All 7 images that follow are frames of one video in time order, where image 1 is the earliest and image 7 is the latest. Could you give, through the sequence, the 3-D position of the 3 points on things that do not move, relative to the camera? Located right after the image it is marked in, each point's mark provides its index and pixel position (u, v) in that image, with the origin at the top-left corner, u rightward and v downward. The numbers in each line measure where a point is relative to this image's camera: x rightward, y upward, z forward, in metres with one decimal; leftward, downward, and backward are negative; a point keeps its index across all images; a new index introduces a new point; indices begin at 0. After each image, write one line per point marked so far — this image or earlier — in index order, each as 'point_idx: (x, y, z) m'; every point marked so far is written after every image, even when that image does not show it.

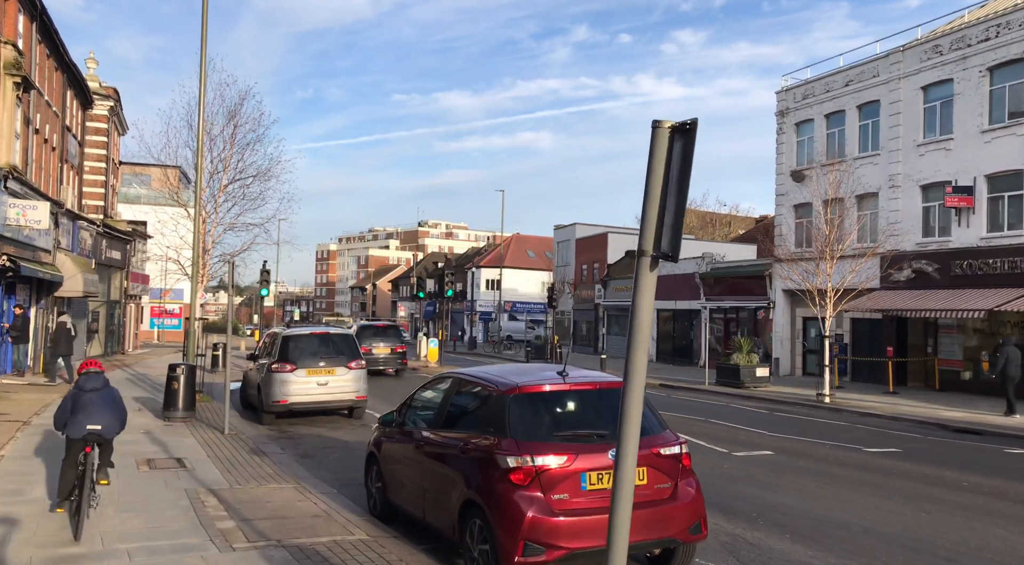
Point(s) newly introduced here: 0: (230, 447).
0: (-3.9, -2.3, +11.1) m
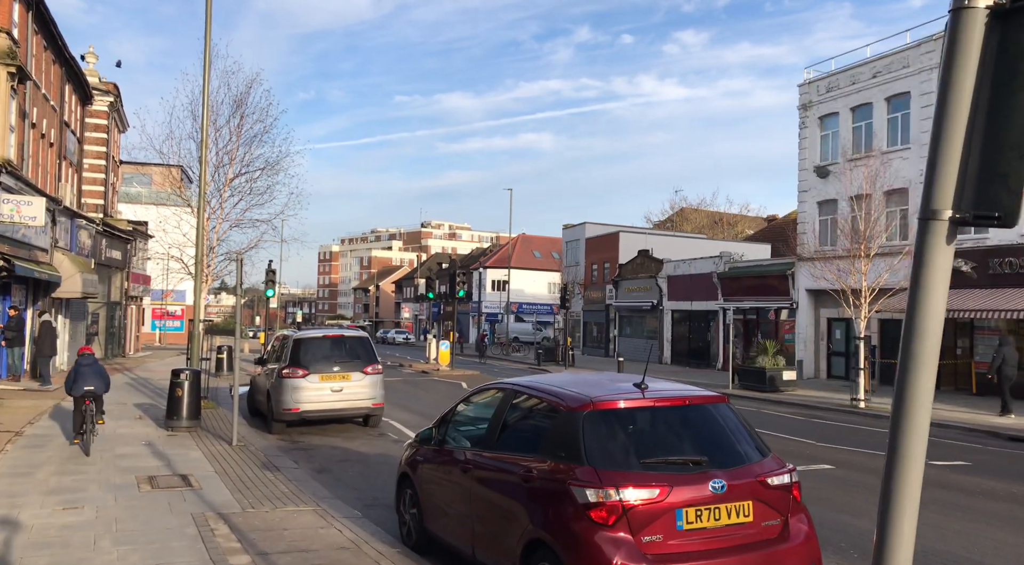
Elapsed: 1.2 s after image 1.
0: (-3.4, -2.3, +10.1) m
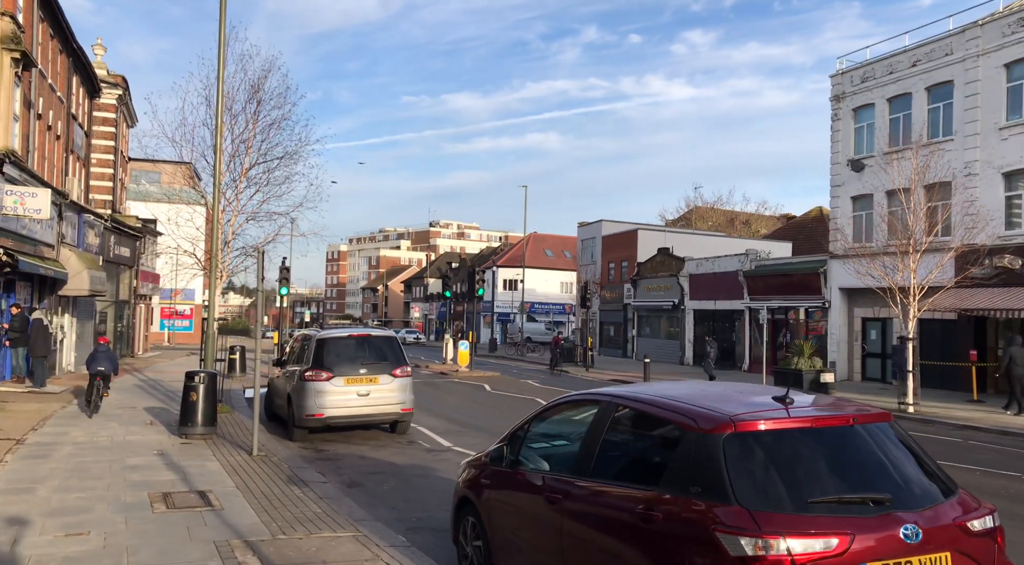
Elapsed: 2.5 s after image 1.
0: (-2.8, -2.2, +9.1) m
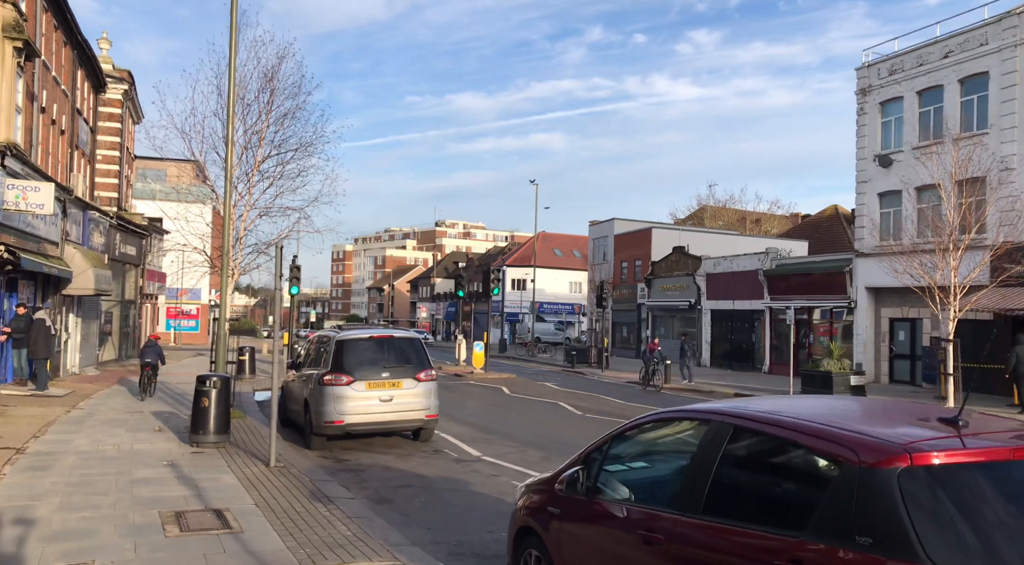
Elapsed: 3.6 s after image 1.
0: (-2.4, -2.2, +8.4) m
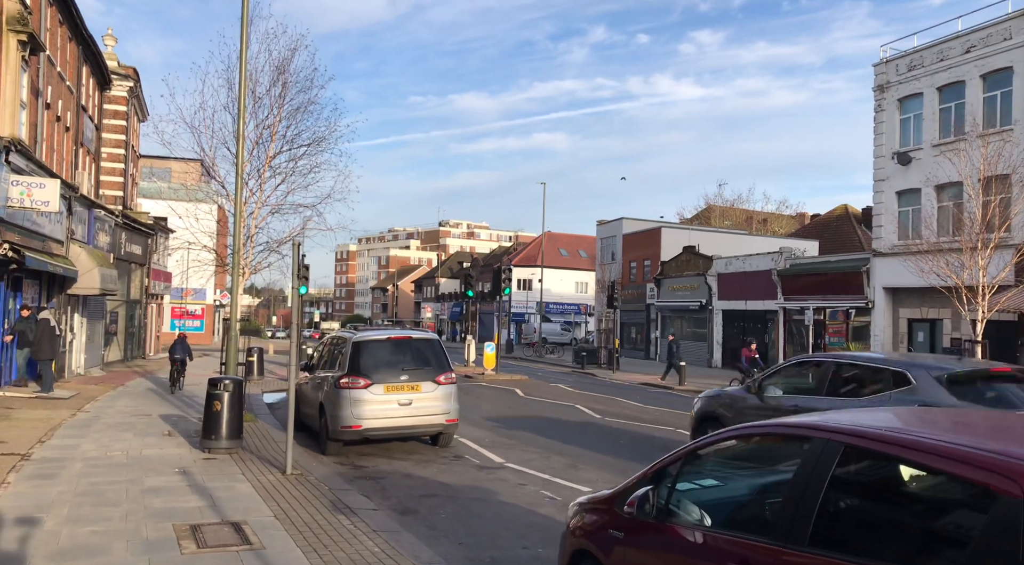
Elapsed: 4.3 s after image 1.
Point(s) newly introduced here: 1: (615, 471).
0: (-2.1, -2.1, +7.9) m
1: (+1.3, -2.3, +9.9) m
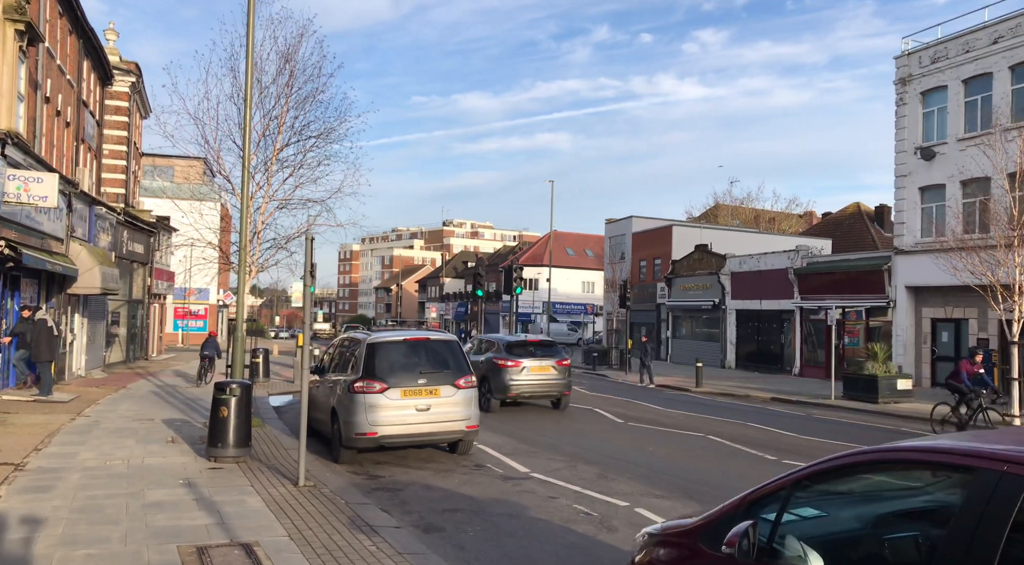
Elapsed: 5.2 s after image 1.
0: (-1.8, -2.1, +7.3) m
1: (+1.6, -2.3, +9.2) m
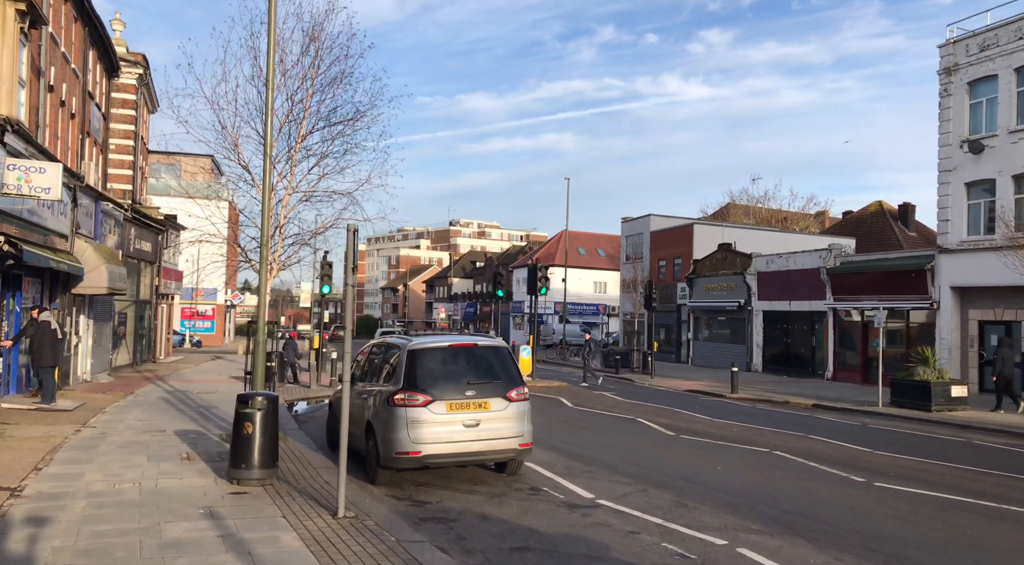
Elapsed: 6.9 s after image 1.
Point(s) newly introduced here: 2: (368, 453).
0: (-1.1, -2.1, +6.1) m
1: (+2.3, -2.3, +8.0) m
2: (-1.7, -2.1, +9.6) m
